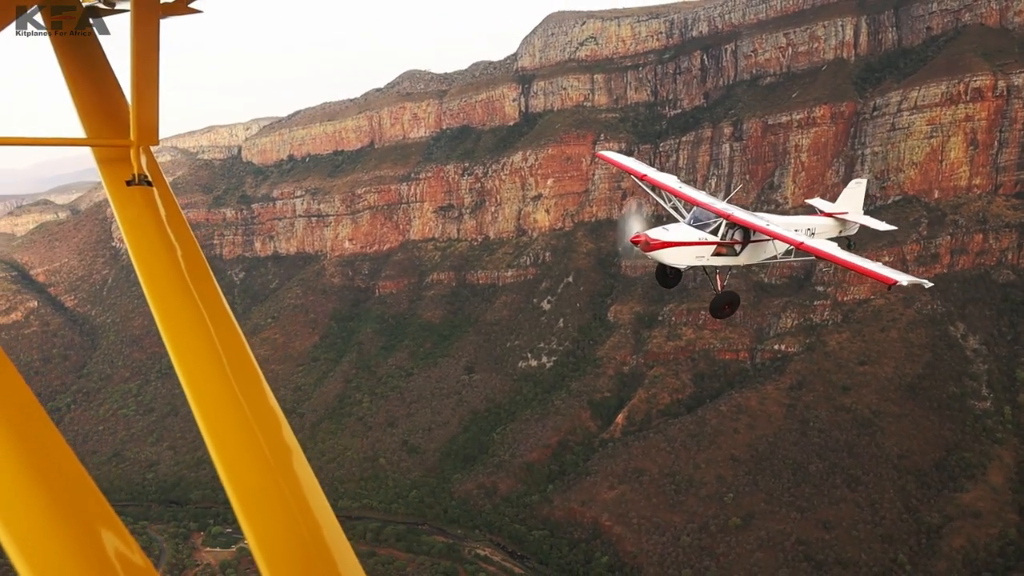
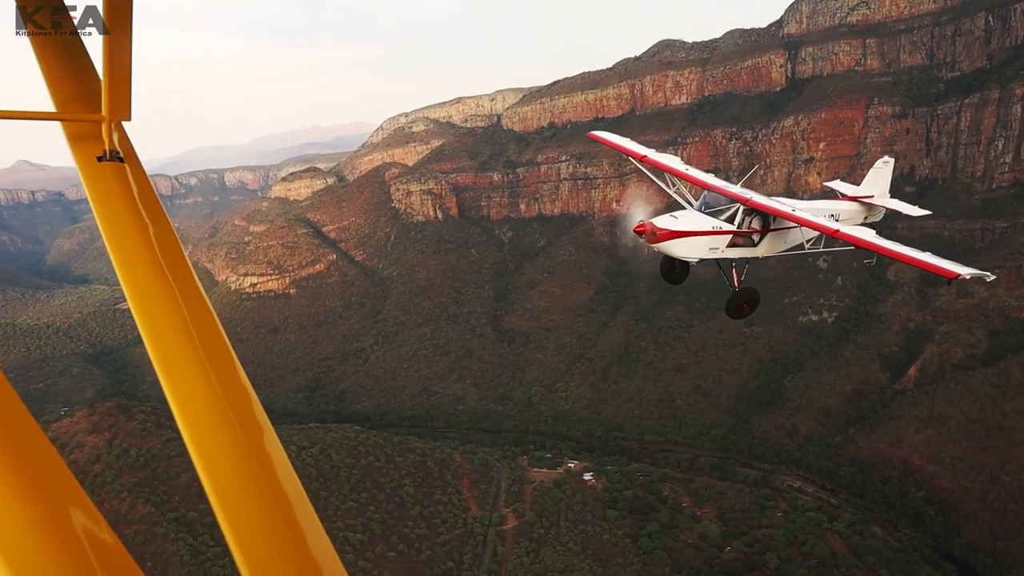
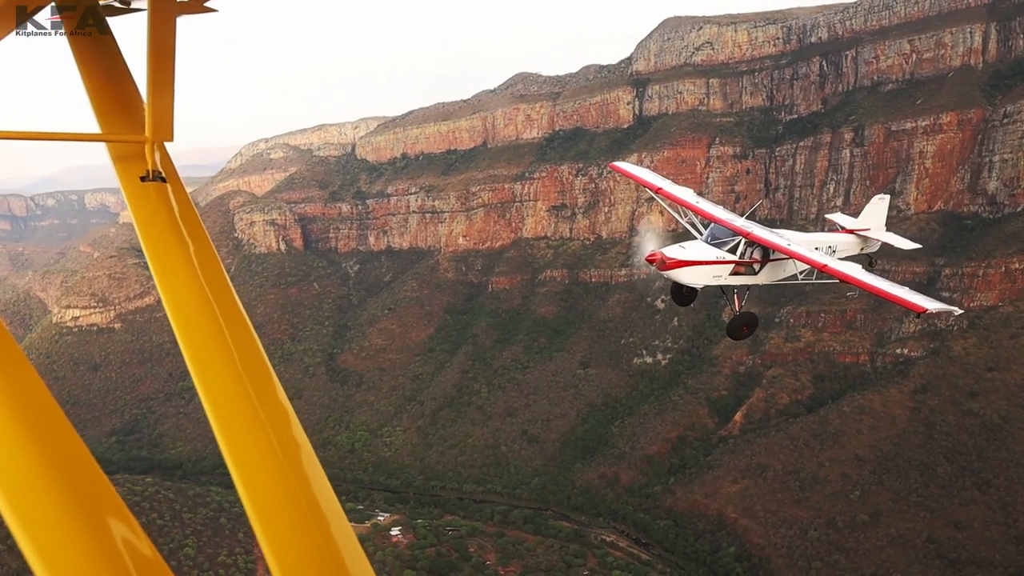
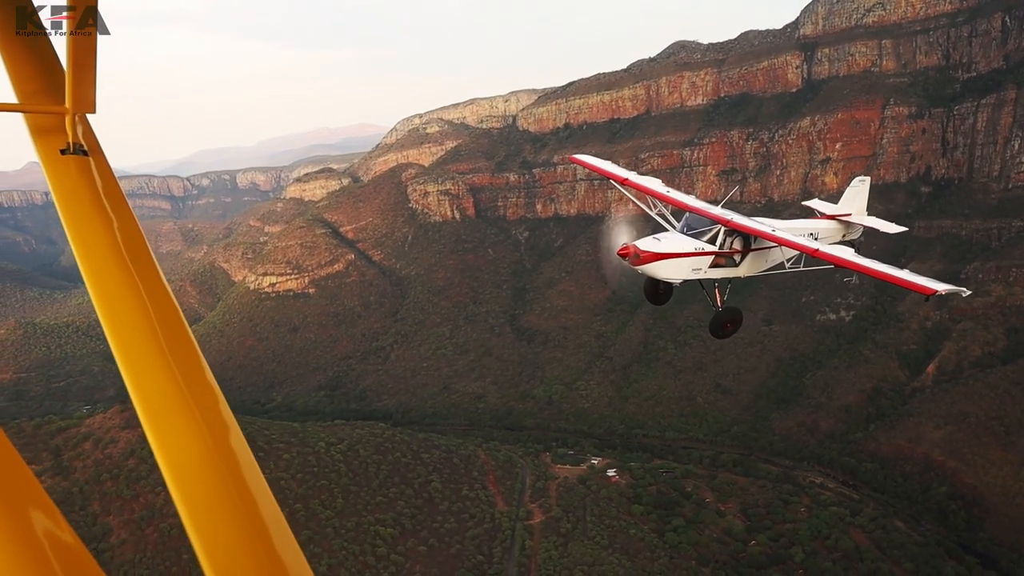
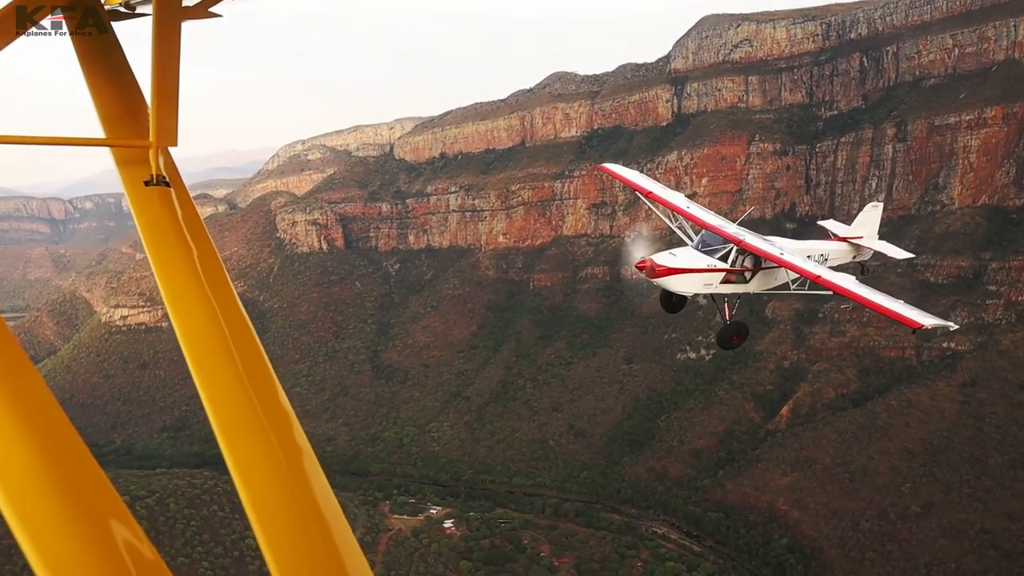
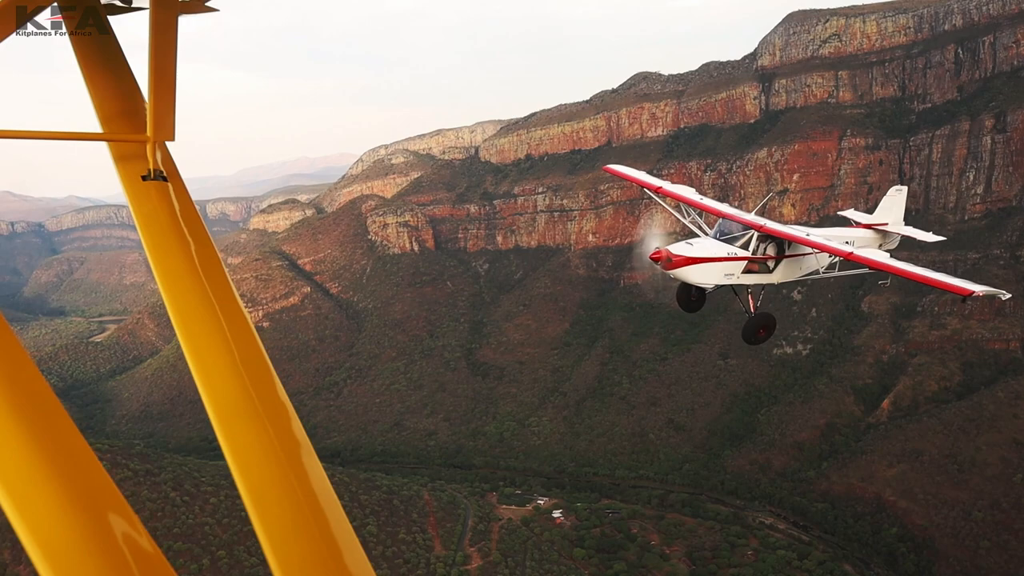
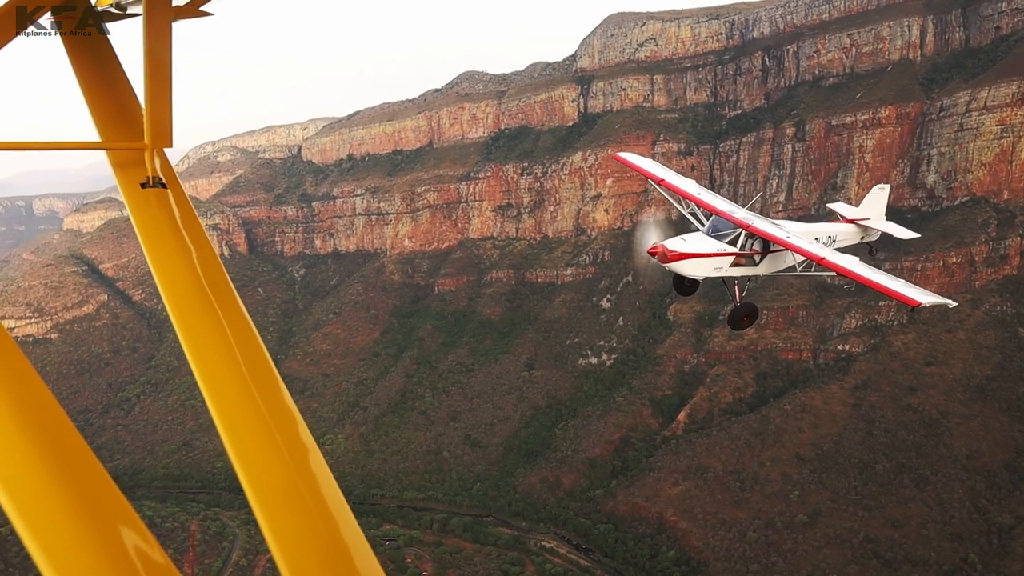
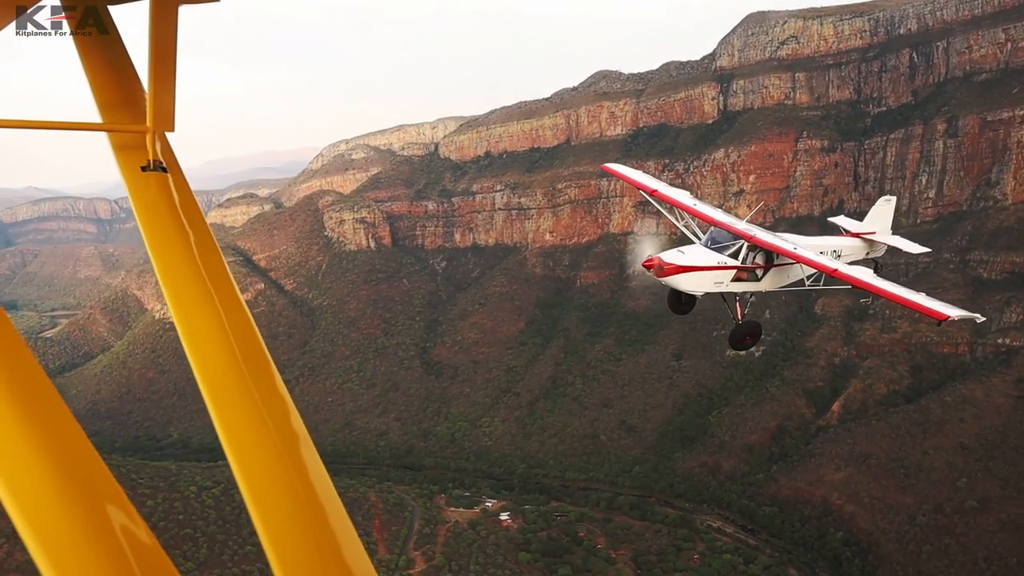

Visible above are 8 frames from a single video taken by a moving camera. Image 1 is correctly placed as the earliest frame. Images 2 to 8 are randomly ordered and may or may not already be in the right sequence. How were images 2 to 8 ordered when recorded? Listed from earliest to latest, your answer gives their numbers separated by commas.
7, 3, 5, 8, 6, 2, 4
